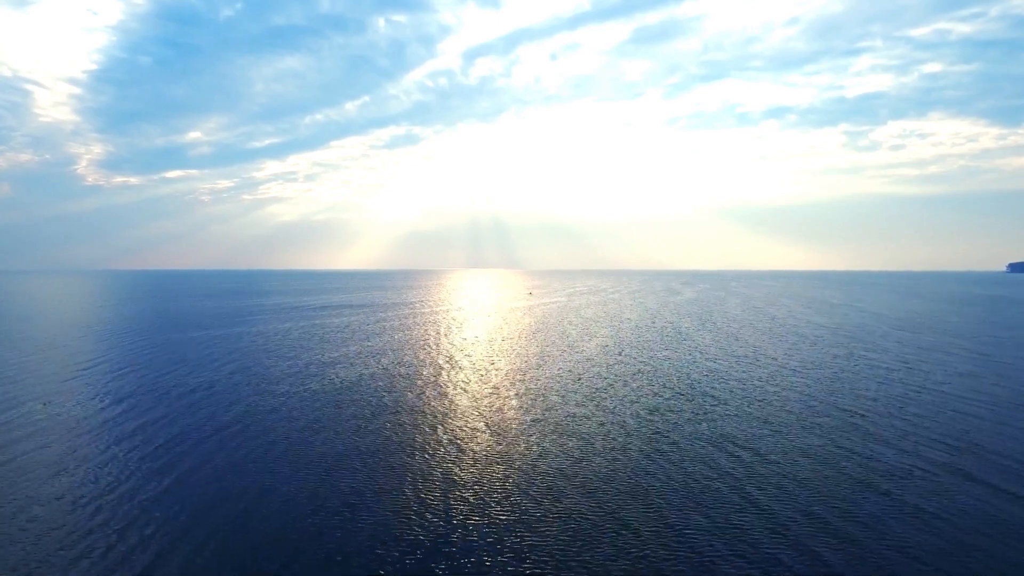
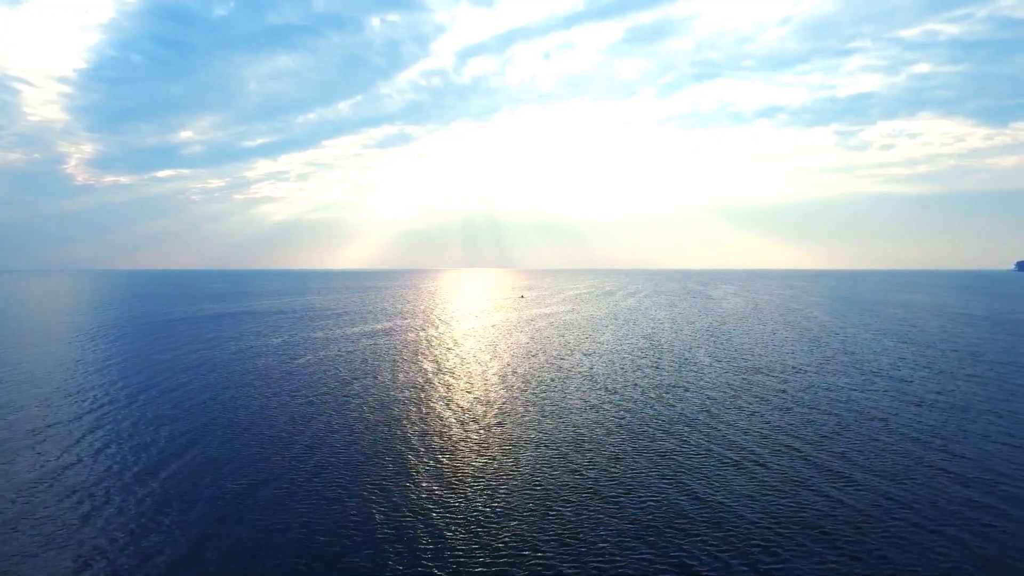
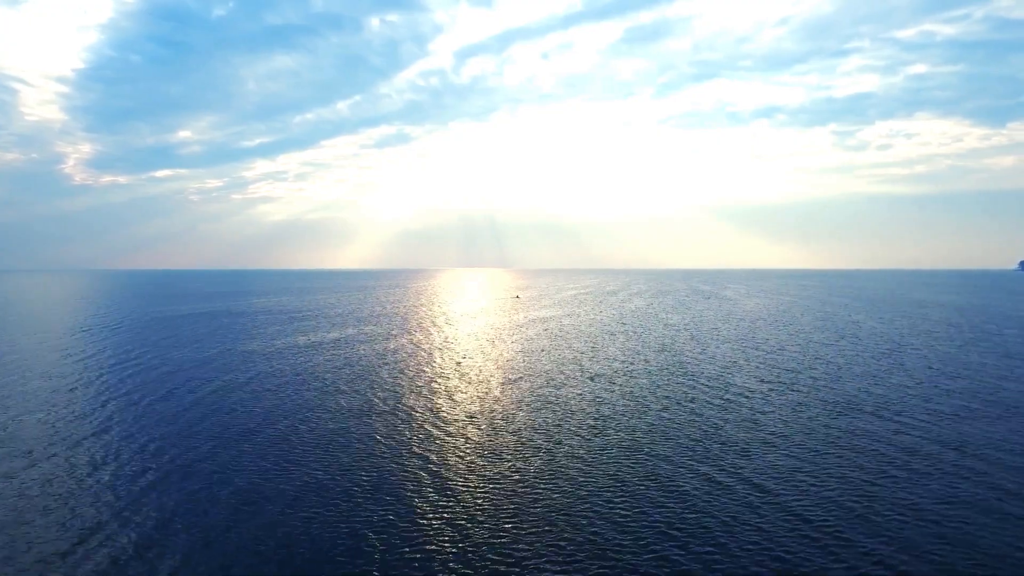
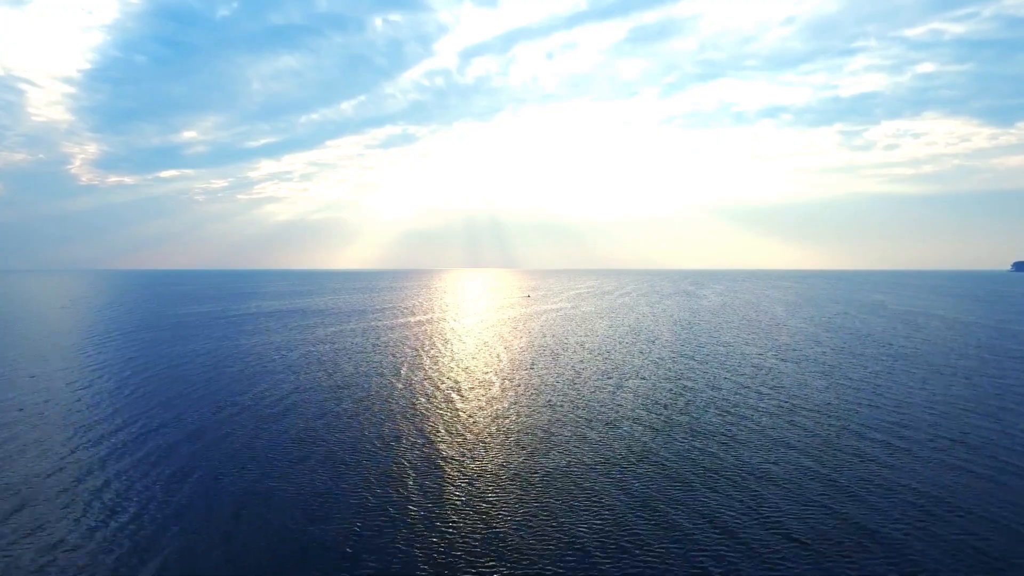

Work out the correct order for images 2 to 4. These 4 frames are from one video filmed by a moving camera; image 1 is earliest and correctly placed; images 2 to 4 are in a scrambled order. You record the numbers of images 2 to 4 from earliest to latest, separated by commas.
4, 2, 3
